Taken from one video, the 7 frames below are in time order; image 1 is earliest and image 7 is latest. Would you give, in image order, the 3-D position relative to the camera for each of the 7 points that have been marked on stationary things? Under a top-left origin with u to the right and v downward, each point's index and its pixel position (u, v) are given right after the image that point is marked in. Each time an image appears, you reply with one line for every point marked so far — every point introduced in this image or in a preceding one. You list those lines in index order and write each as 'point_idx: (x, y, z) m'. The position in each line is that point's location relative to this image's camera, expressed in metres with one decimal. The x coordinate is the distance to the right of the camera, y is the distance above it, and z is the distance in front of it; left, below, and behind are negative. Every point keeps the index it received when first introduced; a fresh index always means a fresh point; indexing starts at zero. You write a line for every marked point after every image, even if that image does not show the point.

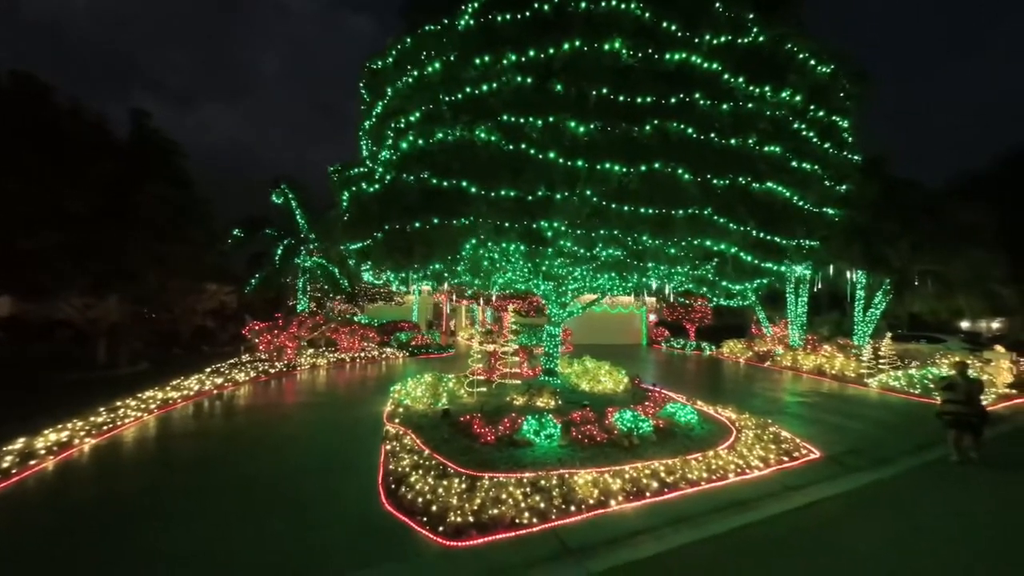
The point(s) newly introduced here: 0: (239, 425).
0: (-5.5, -2.7, +14.3) m
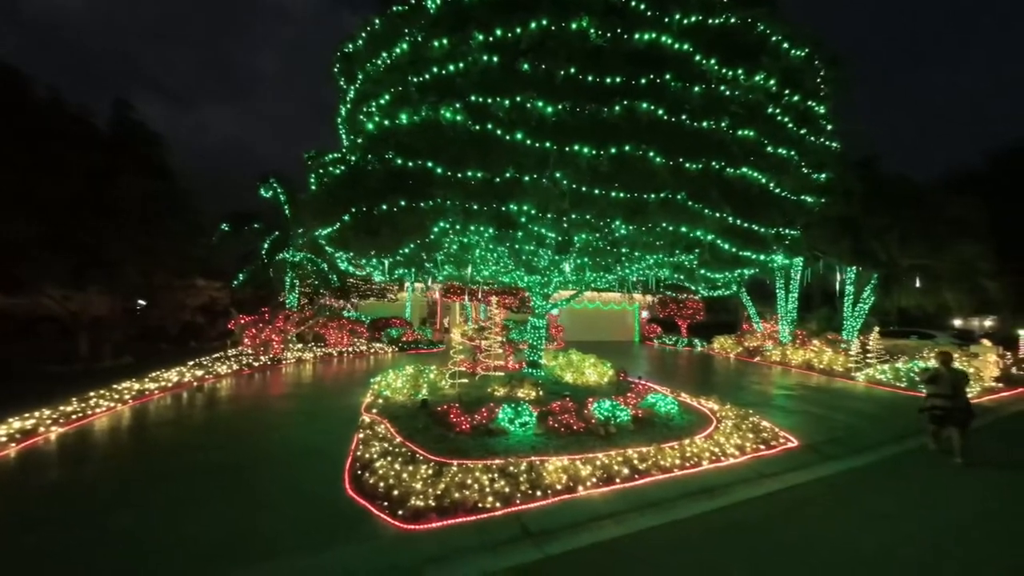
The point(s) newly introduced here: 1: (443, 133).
0: (-5.9, -2.5, +14.2) m
1: (-0.9, +1.8, +8.3) m
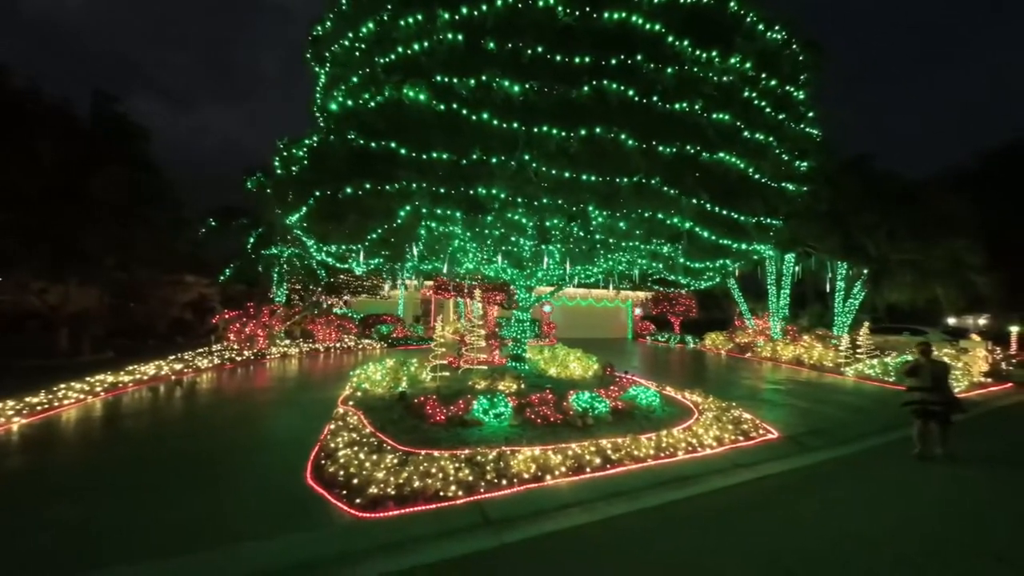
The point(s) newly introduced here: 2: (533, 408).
0: (-6.3, -2.4, +14.0) m
1: (-1.2, +2.0, +8.1) m
2: (+0.3, -1.9, +11.4) m
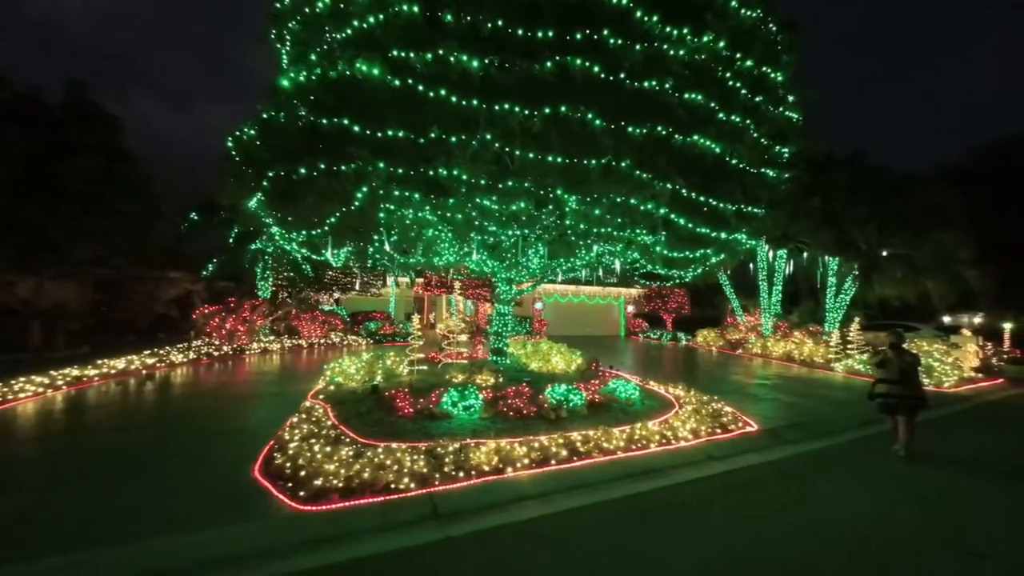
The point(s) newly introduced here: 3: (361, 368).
0: (-6.8, -2.2, +13.6) m
1: (-1.7, +2.1, +7.8) m
2: (-0.1, -1.7, +11.0) m
3: (-2.9, -1.5, +13.6) m
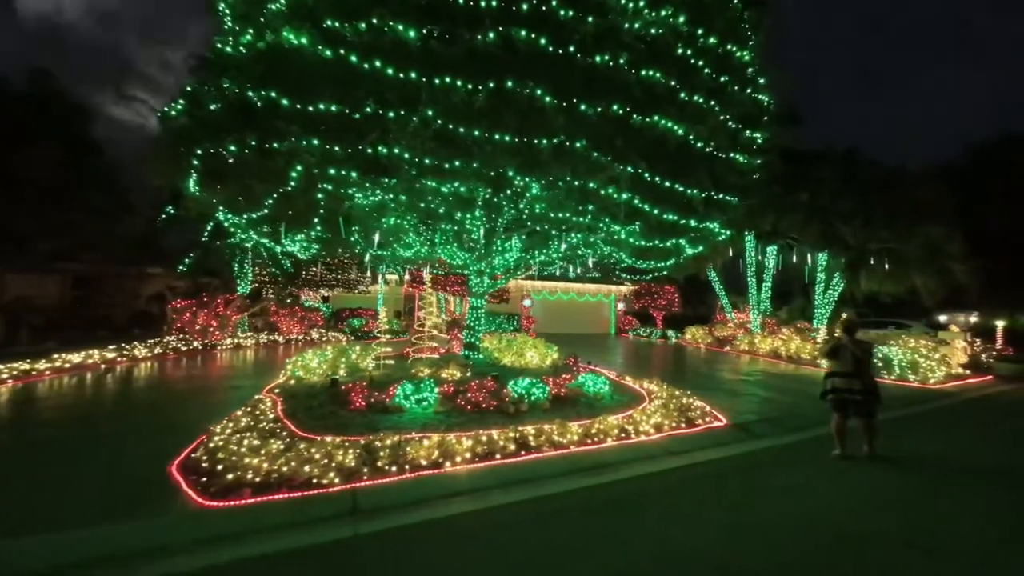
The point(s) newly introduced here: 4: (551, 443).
0: (-7.4, -2.0, +13.2) m
1: (-2.3, +2.3, +7.4) m
2: (-0.7, -1.6, +10.6) m
3: (-3.5, -1.4, +13.2) m
4: (+0.5, -1.8, +8.3) m
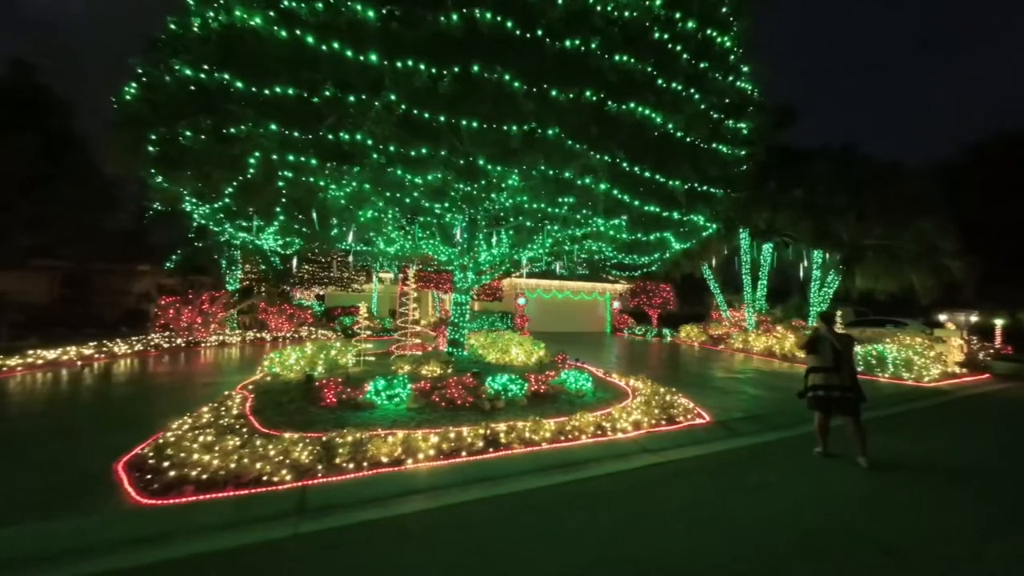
0: (-7.7, -1.9, +12.9) m
1: (-2.6, +2.4, +7.1) m
2: (-1.0, -1.5, +10.3) m
3: (-3.9, -1.3, +12.9) m
4: (+0.1, -1.7, +8.0) m
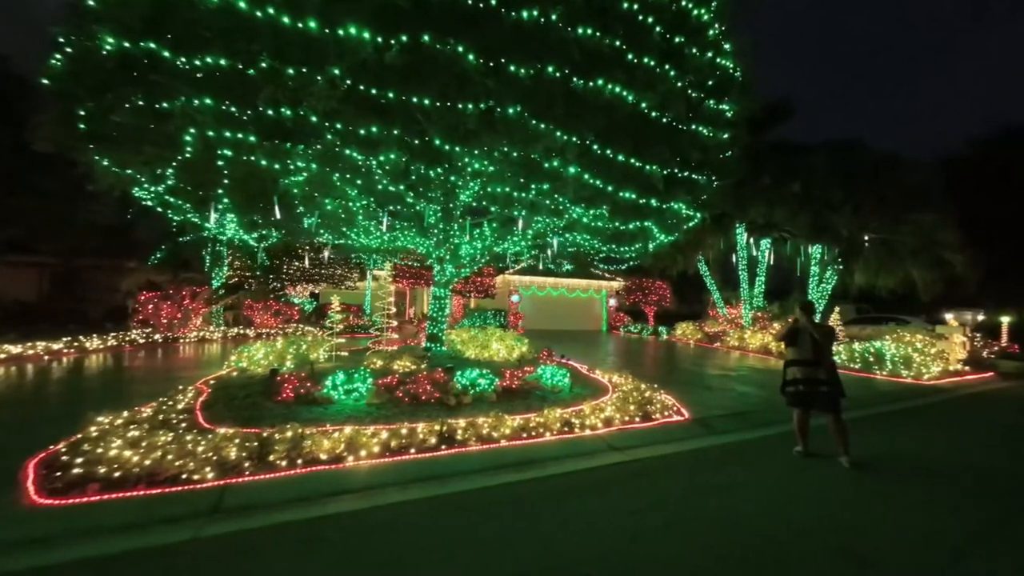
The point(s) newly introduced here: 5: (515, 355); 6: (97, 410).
0: (-8.2, -1.8, +12.5) m
1: (-3.1, +2.5, +6.6) m
2: (-1.5, -1.4, +9.9) m
3: (-4.3, -1.1, +12.5) m
4: (-0.3, -1.6, +7.5) m
5: (0.0, -1.4, +15.0) m
6: (-5.8, -1.8, +10.0) m
